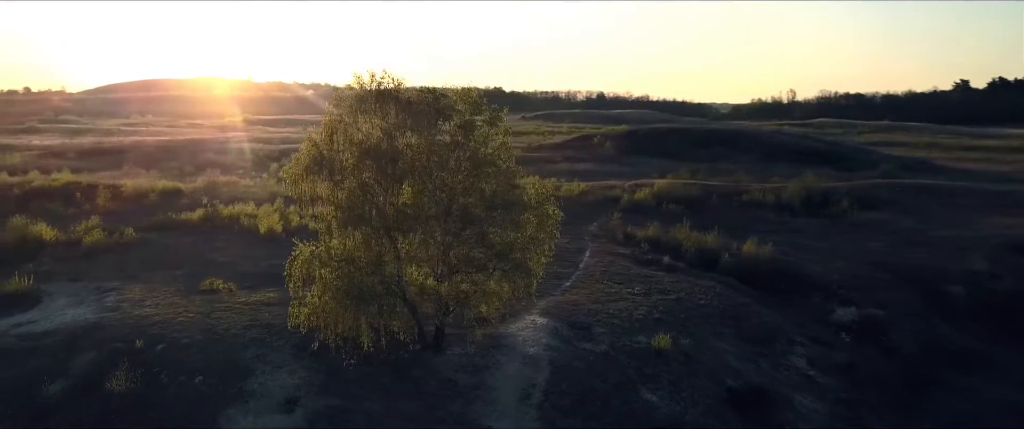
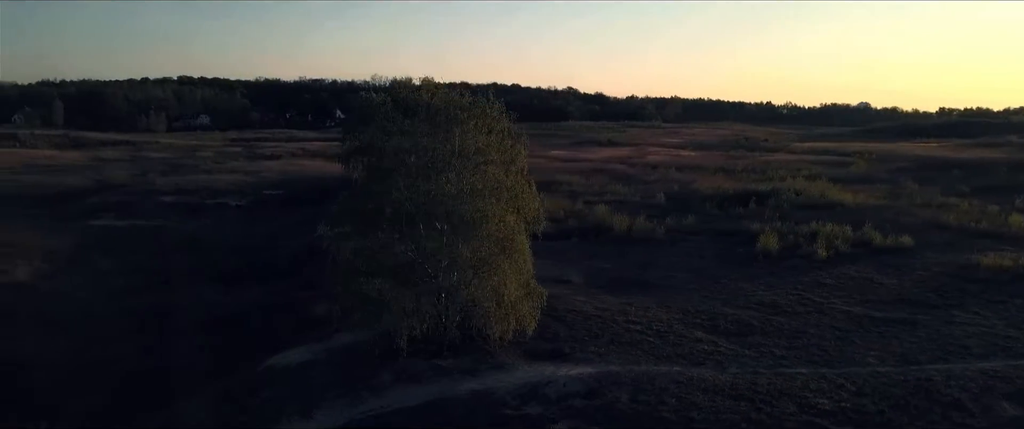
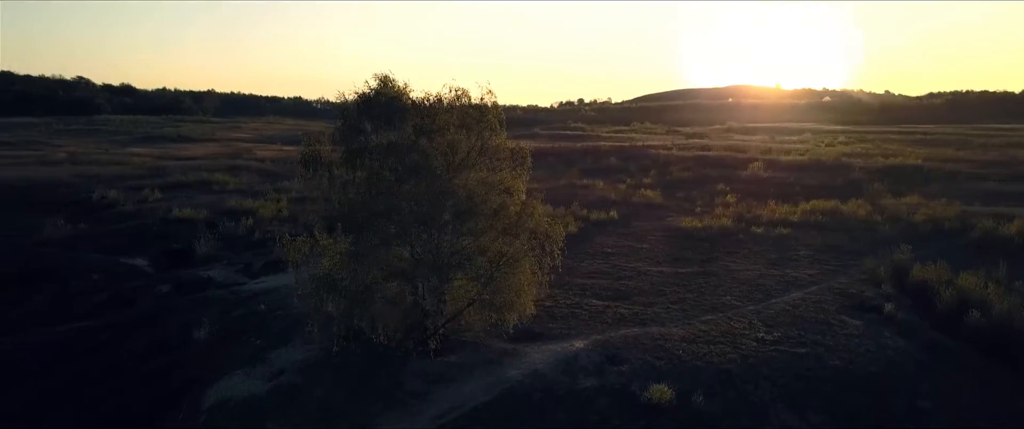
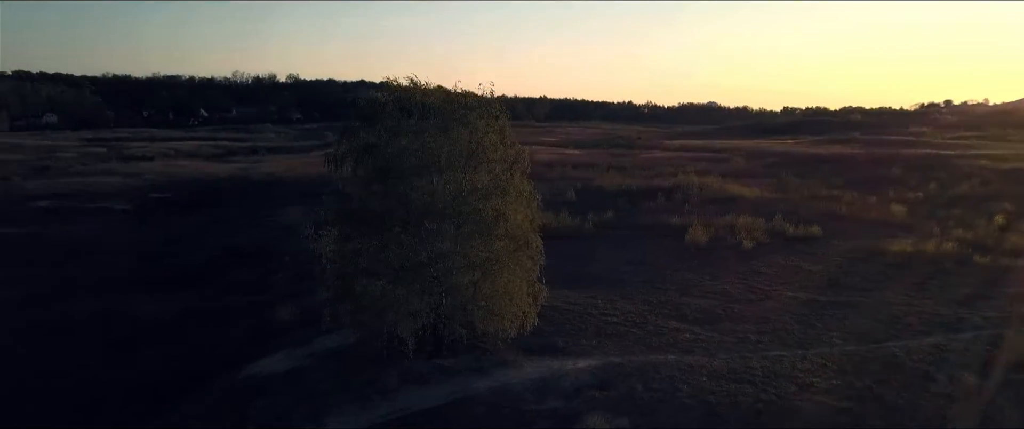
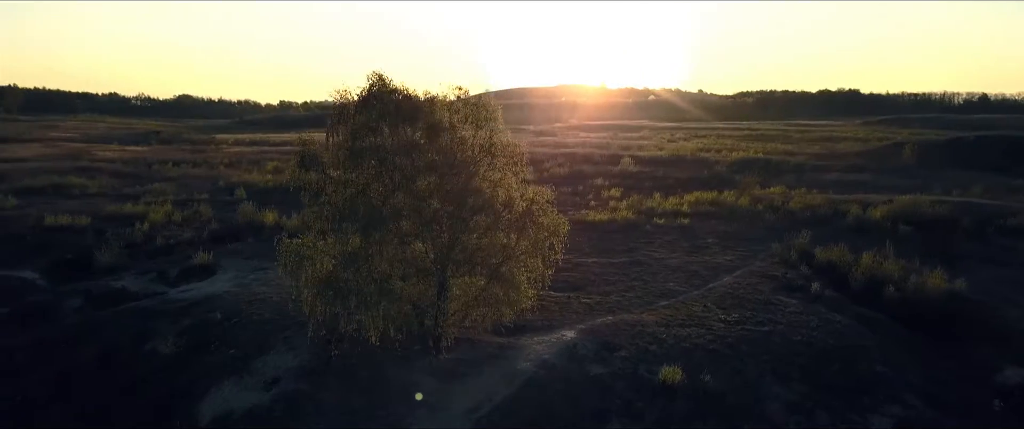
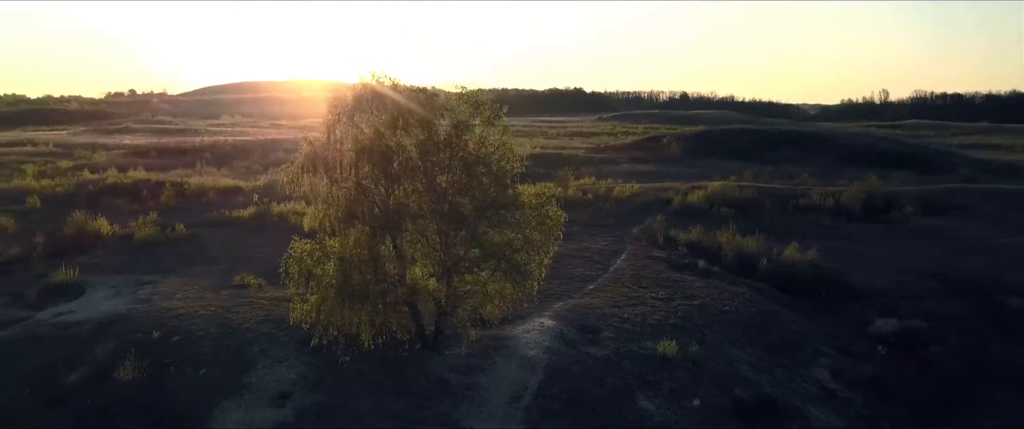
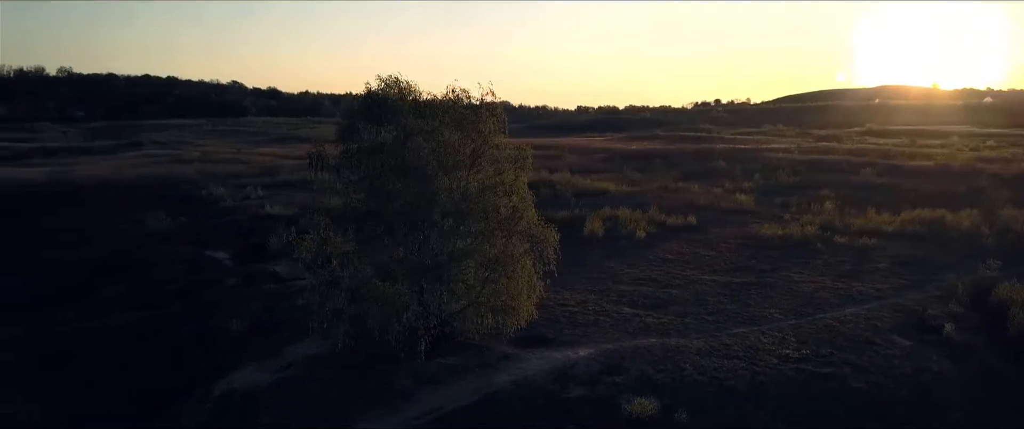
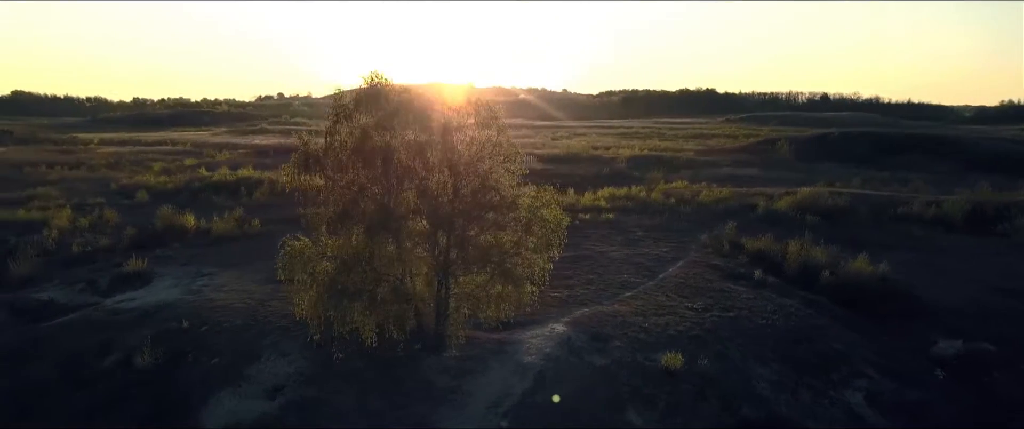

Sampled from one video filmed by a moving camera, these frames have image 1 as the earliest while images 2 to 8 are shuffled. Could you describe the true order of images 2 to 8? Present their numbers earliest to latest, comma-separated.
6, 8, 5, 3, 7, 4, 2
